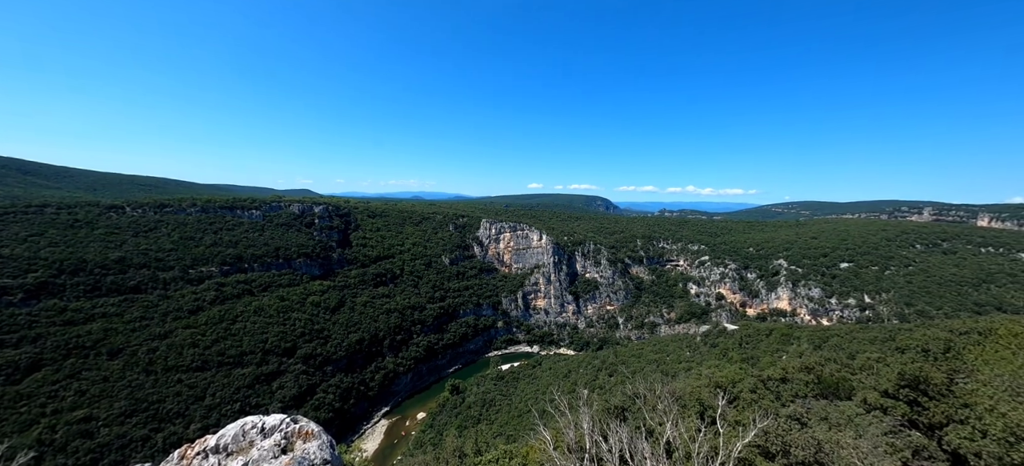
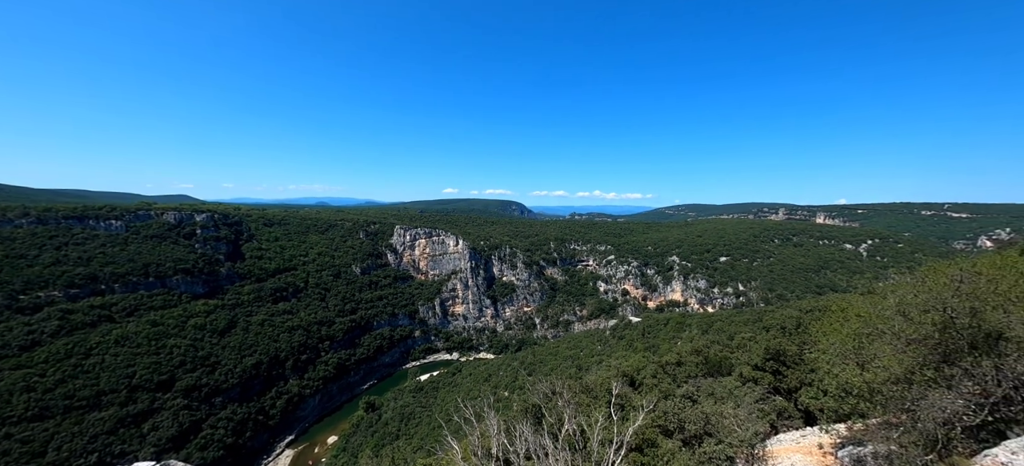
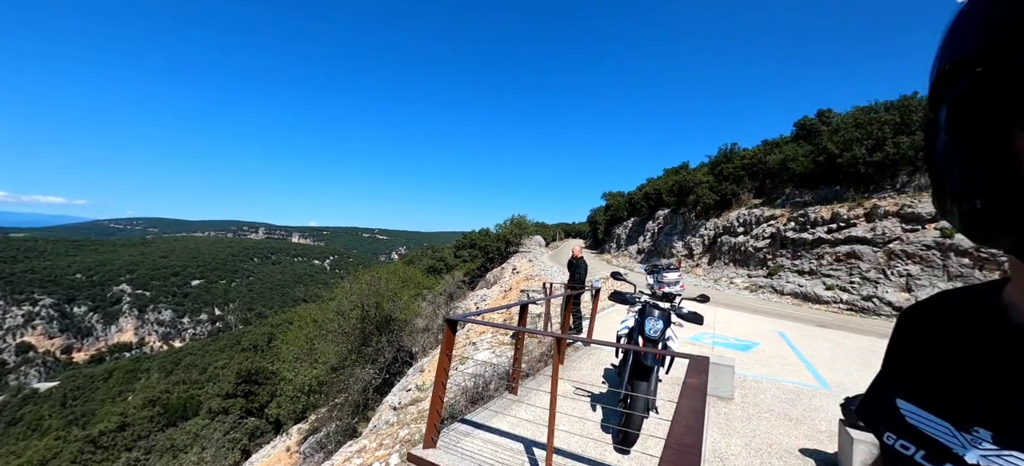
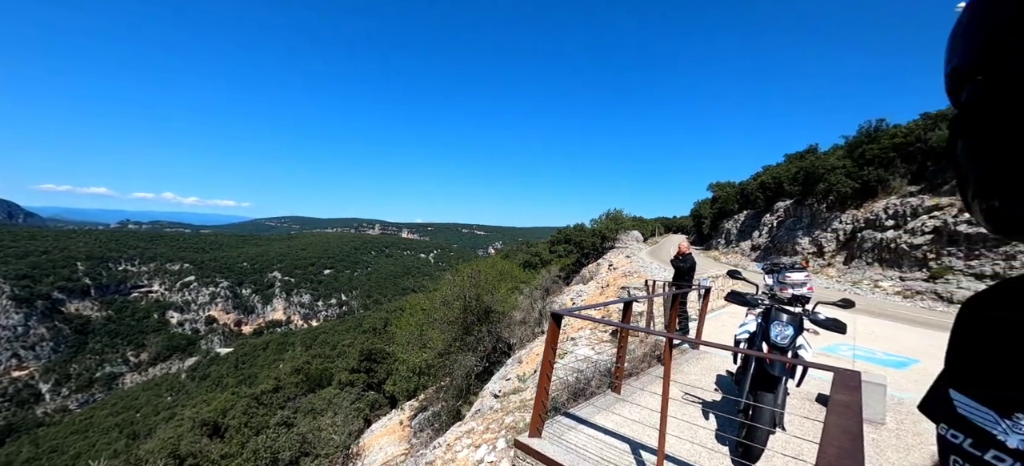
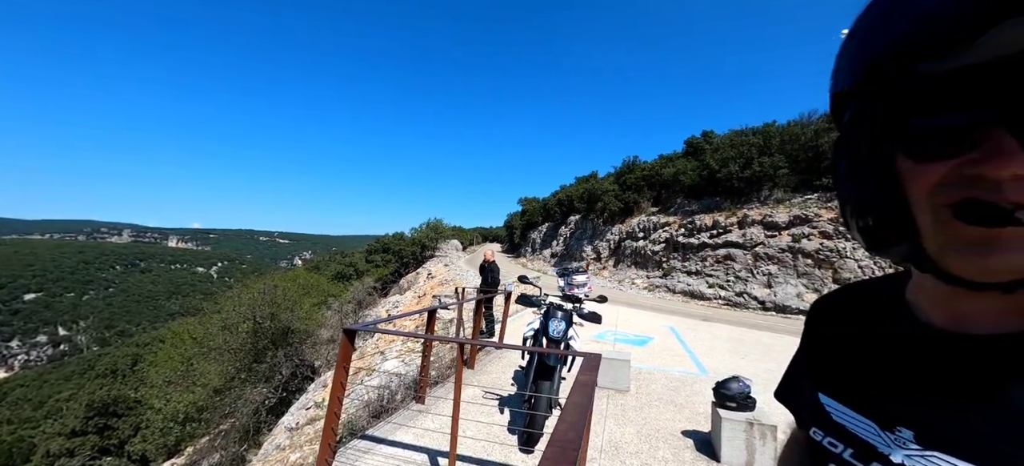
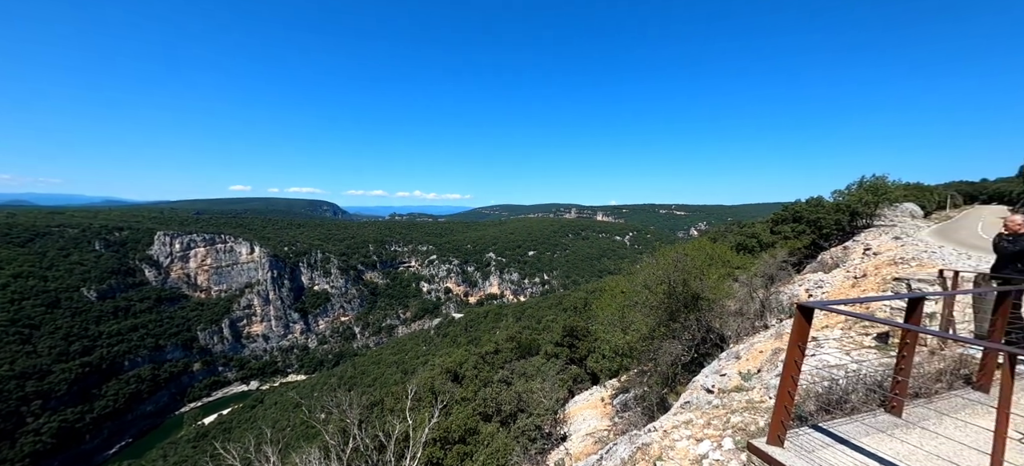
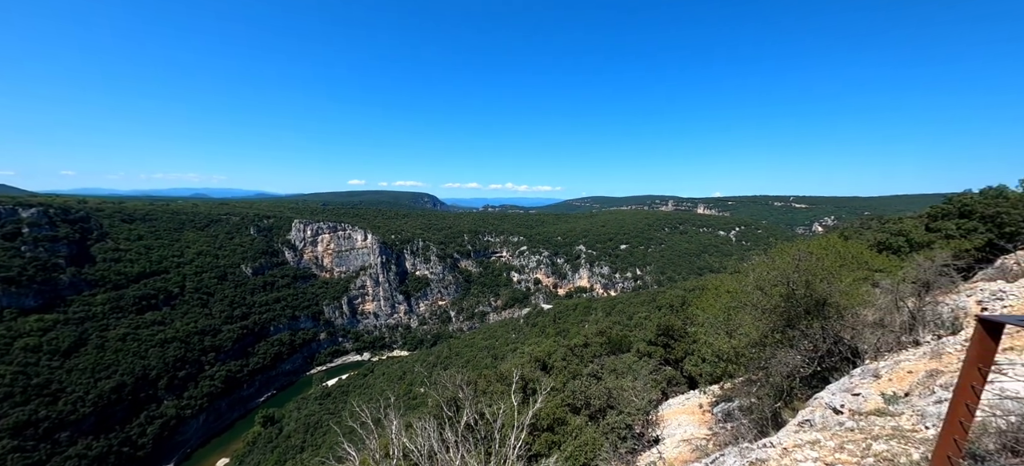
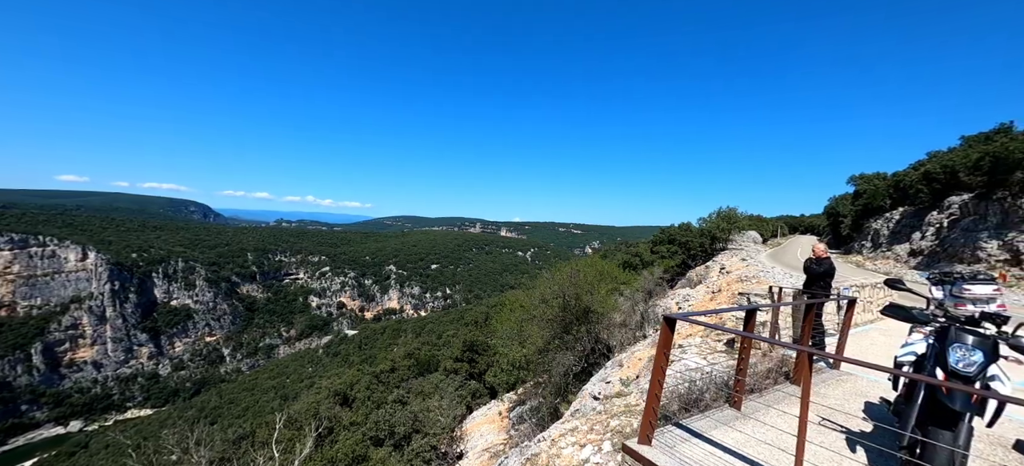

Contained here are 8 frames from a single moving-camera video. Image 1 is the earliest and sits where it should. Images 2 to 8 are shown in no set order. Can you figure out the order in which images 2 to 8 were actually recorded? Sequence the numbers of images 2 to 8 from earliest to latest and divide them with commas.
2, 7, 6, 8, 4, 3, 5
